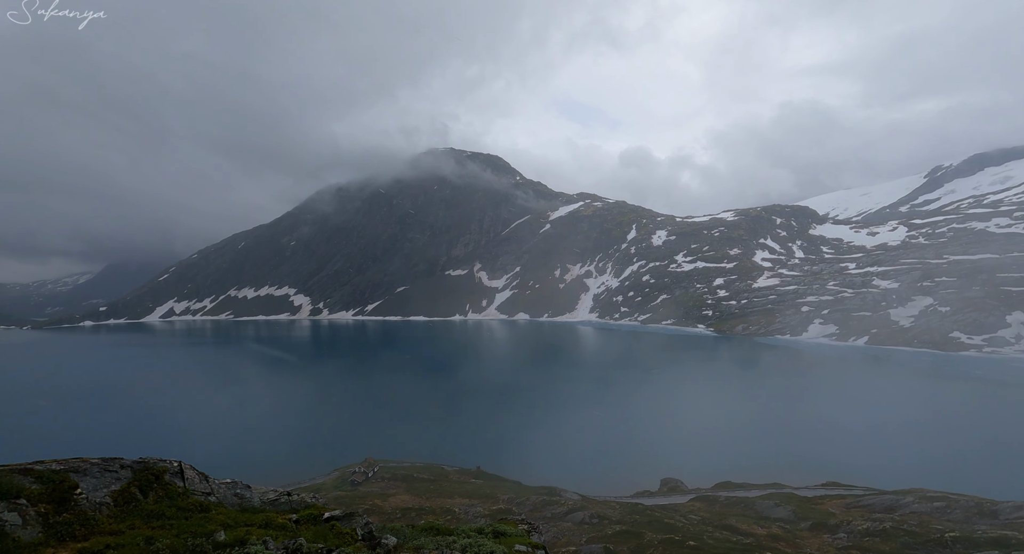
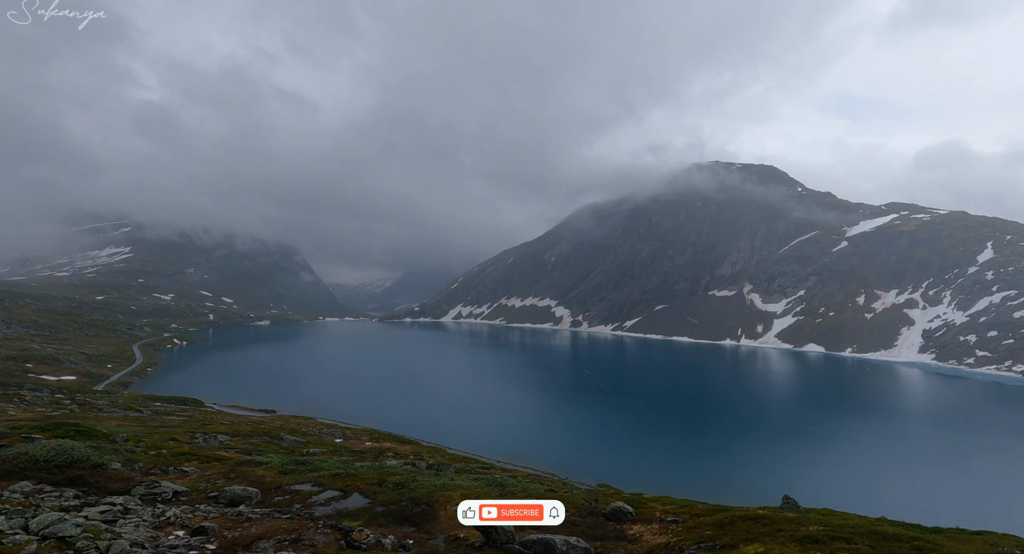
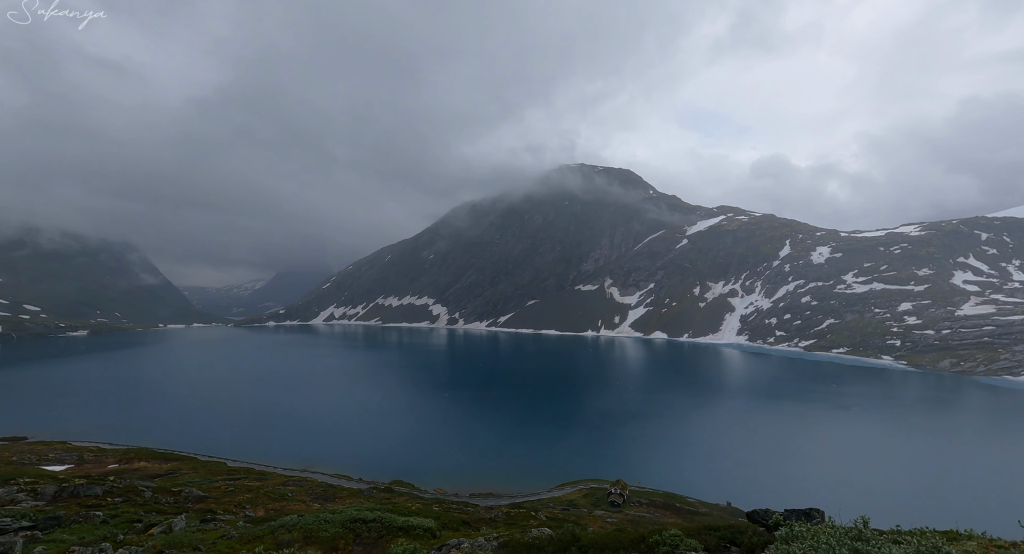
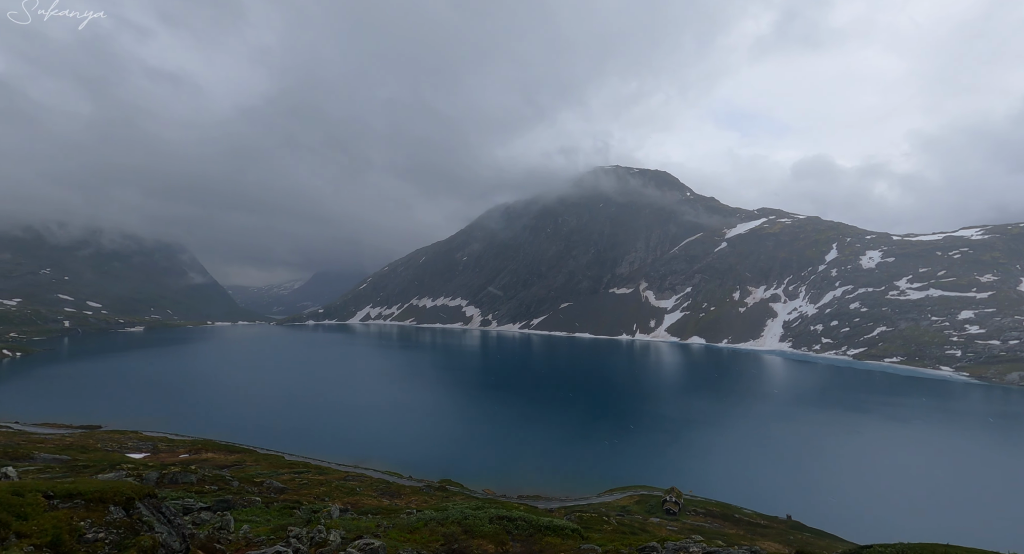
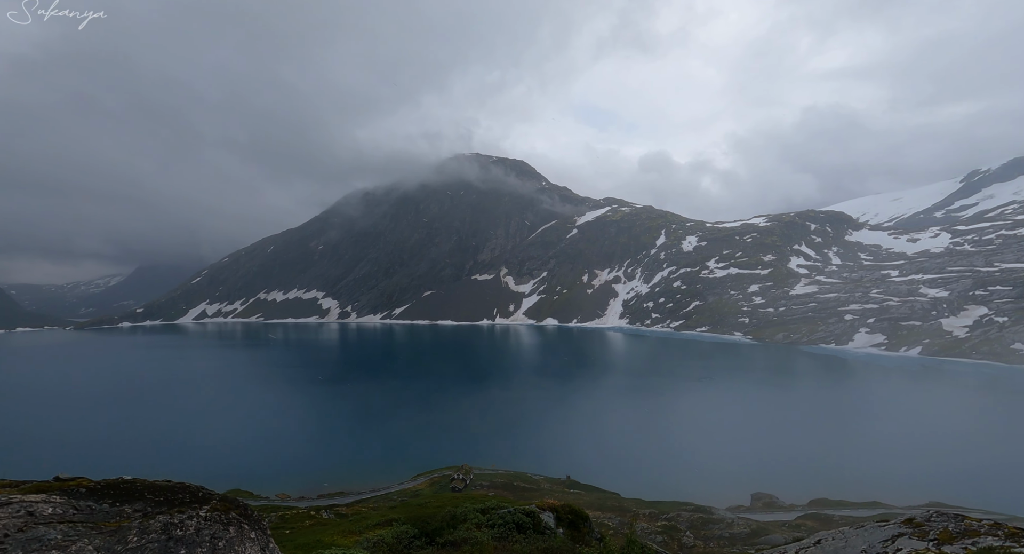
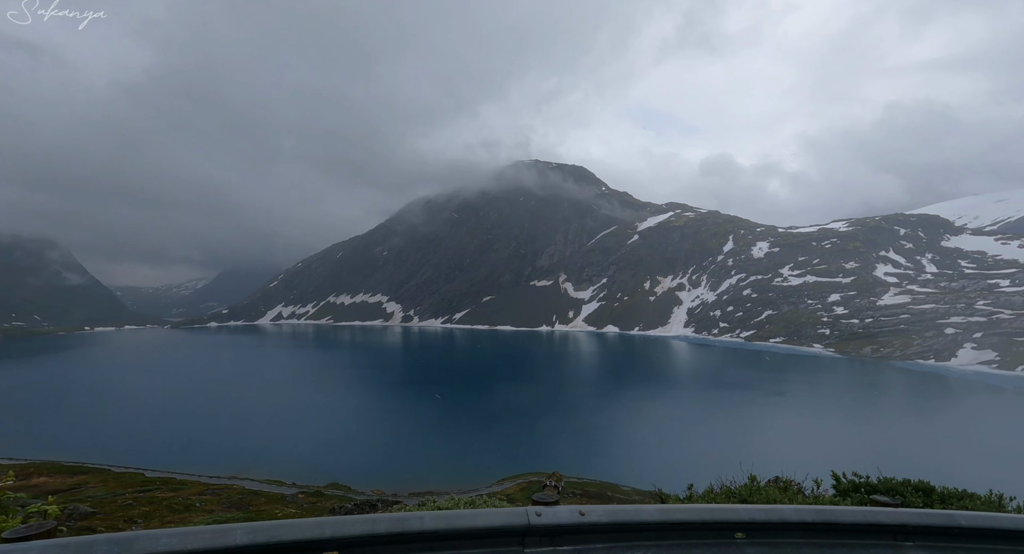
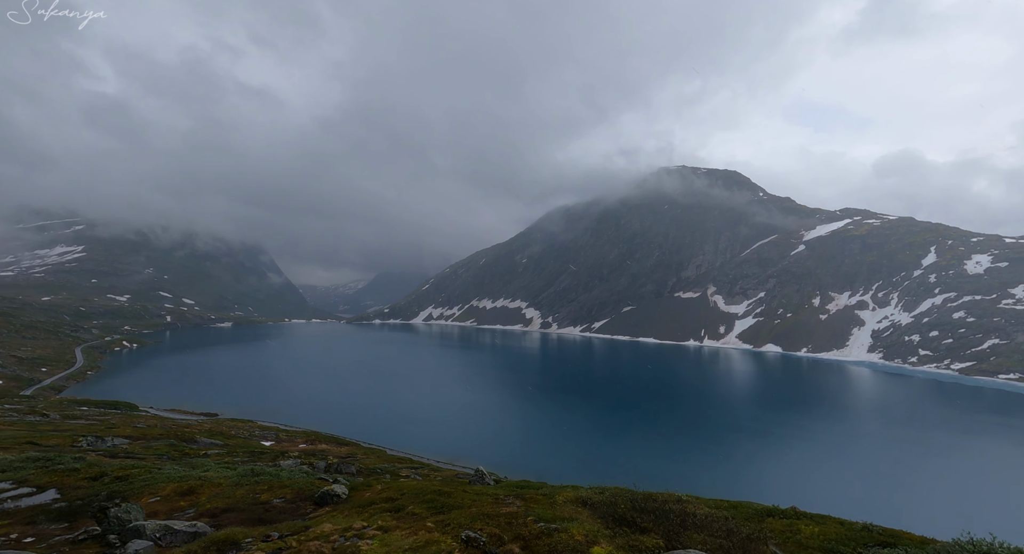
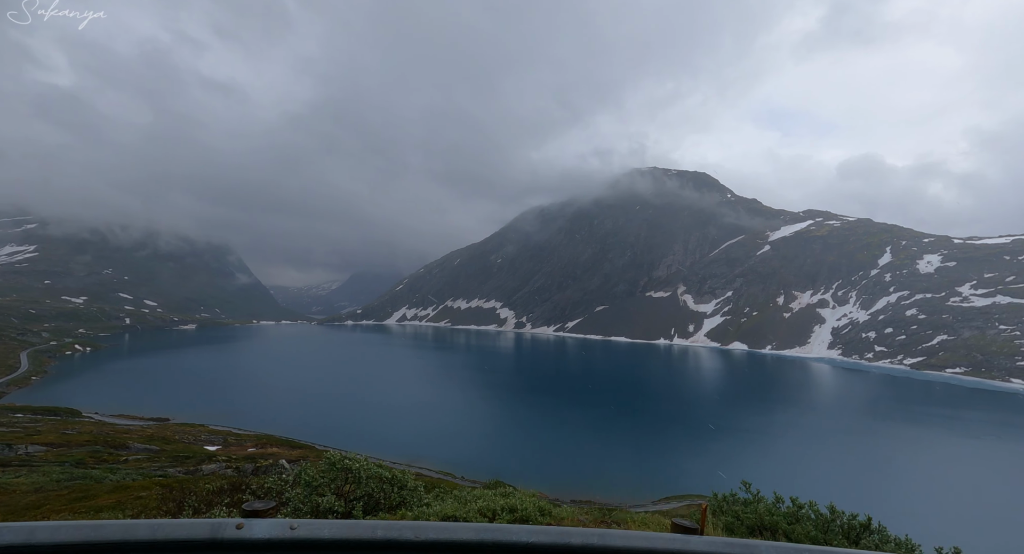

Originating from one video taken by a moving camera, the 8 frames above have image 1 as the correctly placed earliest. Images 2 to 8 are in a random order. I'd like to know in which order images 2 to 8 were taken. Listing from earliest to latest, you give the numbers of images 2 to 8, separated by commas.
5, 6, 3, 4, 8, 7, 2
